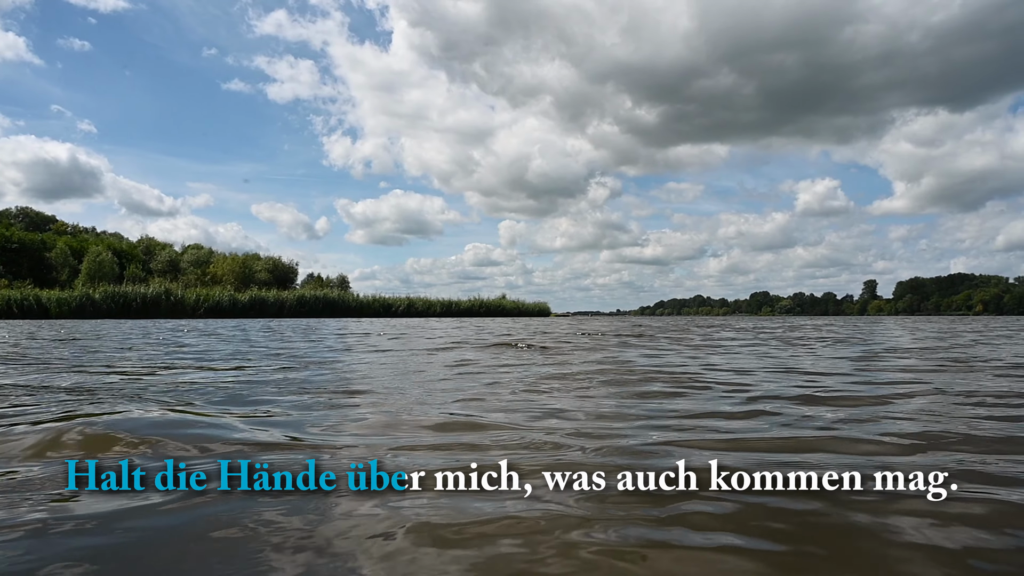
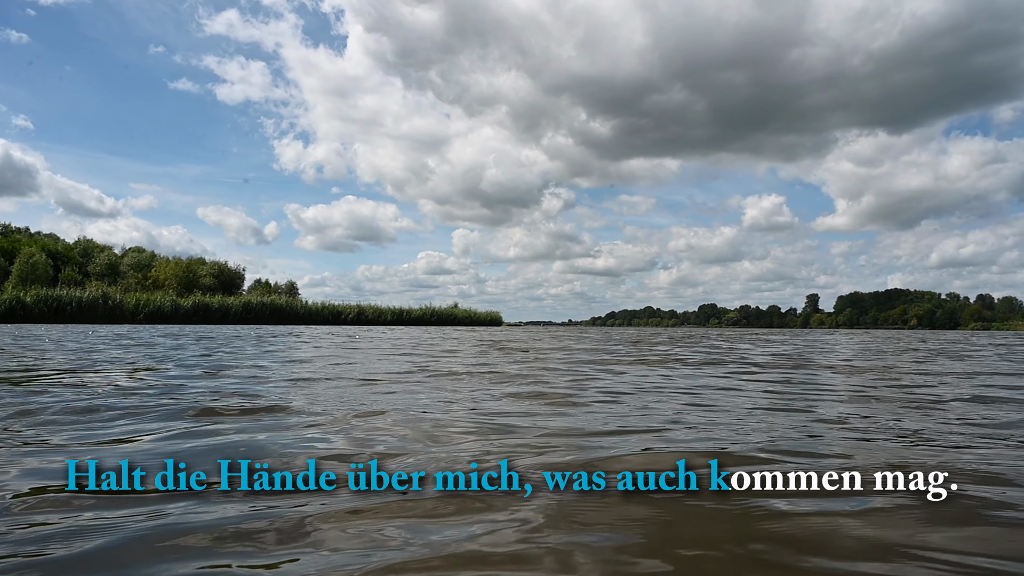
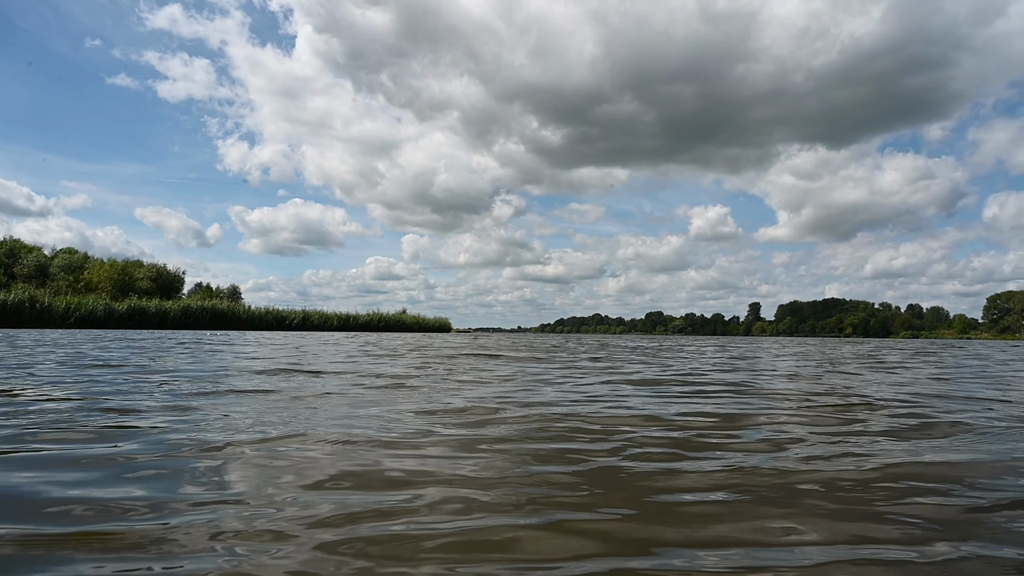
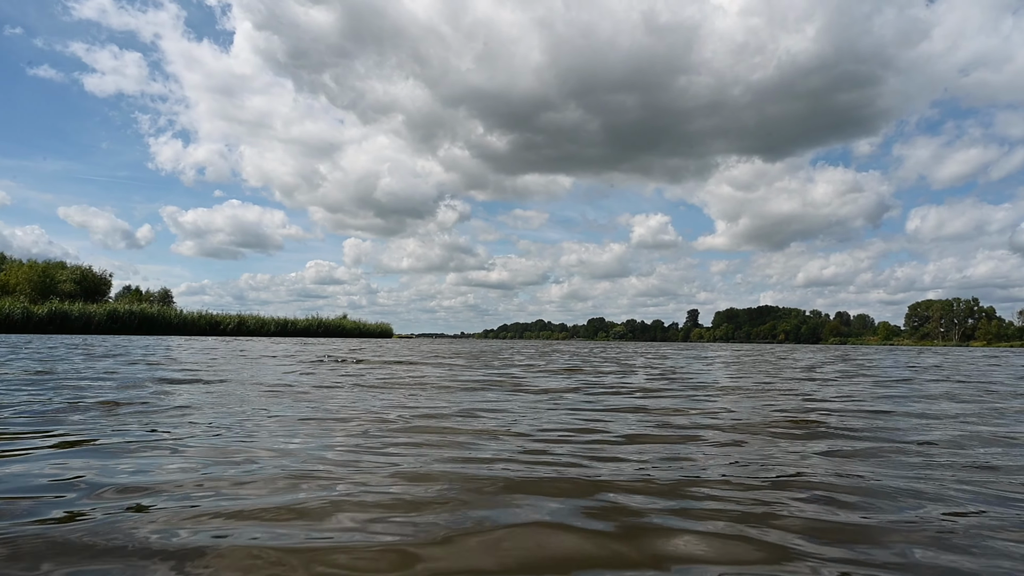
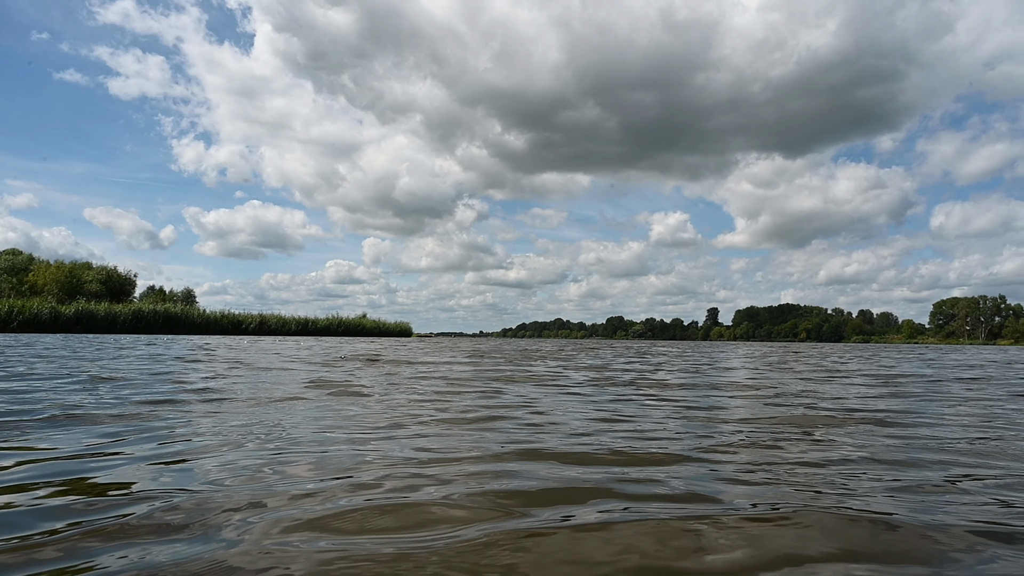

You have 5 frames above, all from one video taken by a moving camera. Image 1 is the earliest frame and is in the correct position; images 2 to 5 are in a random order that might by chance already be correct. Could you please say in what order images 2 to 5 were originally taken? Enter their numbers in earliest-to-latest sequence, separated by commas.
2, 3, 5, 4
